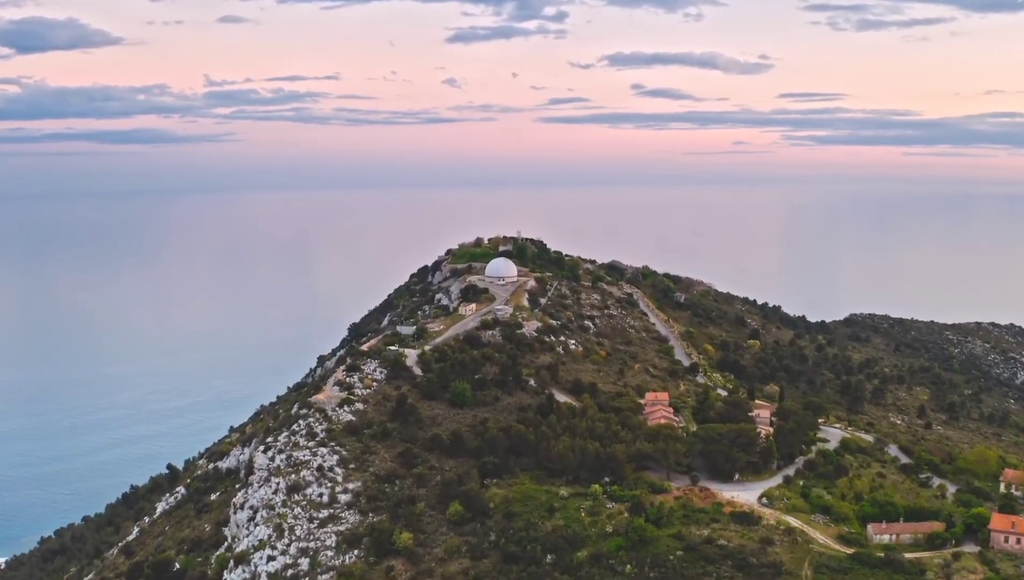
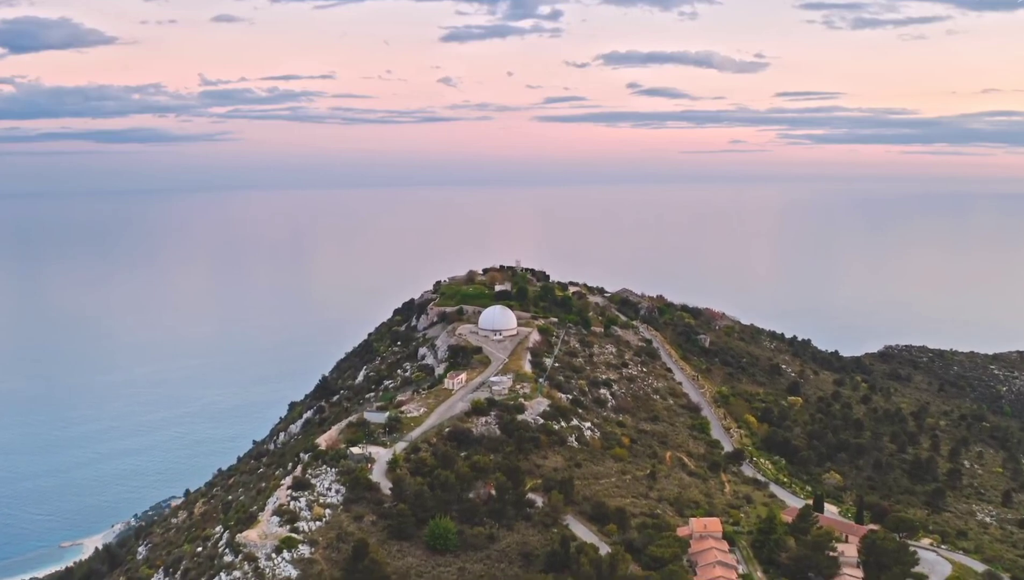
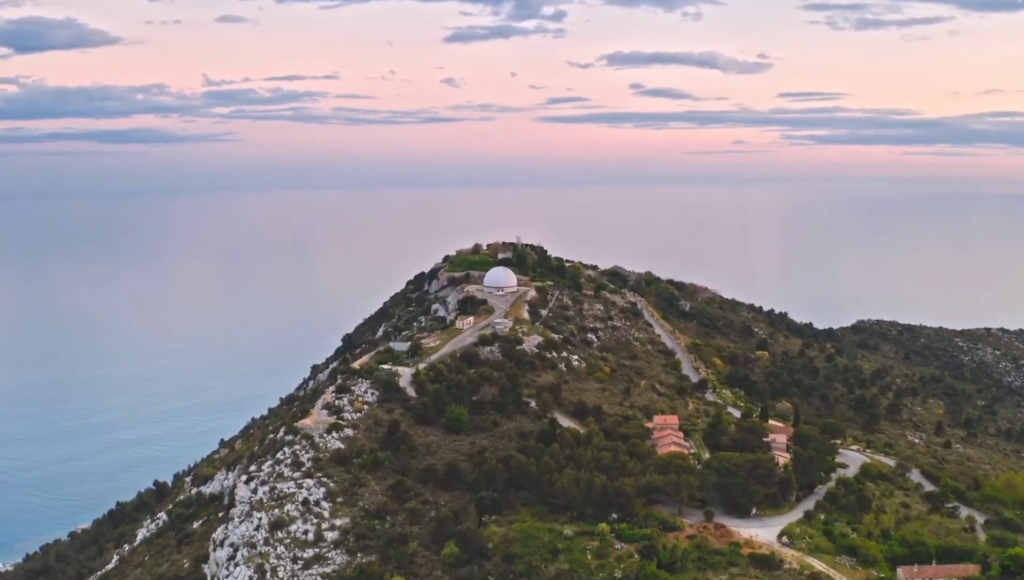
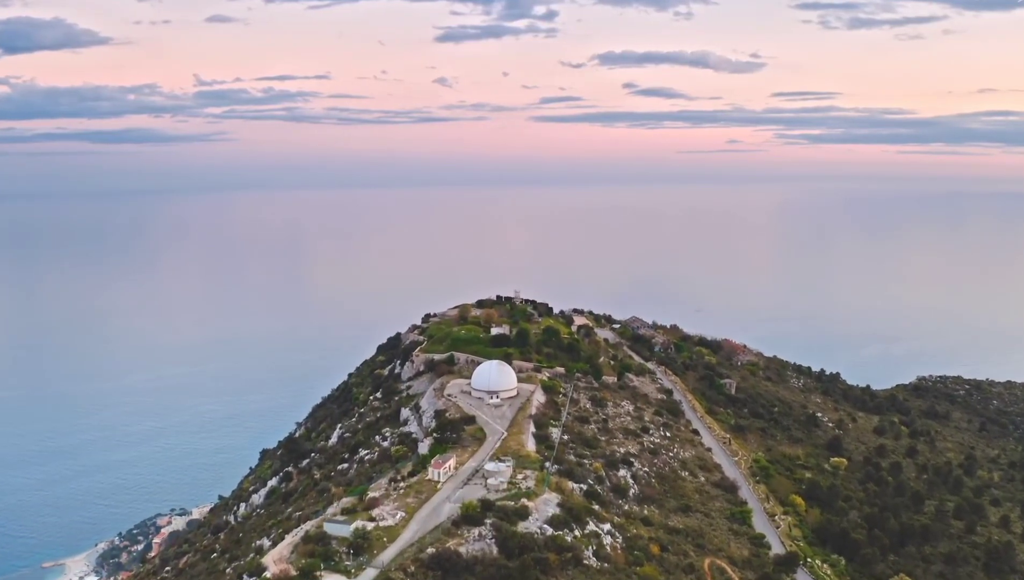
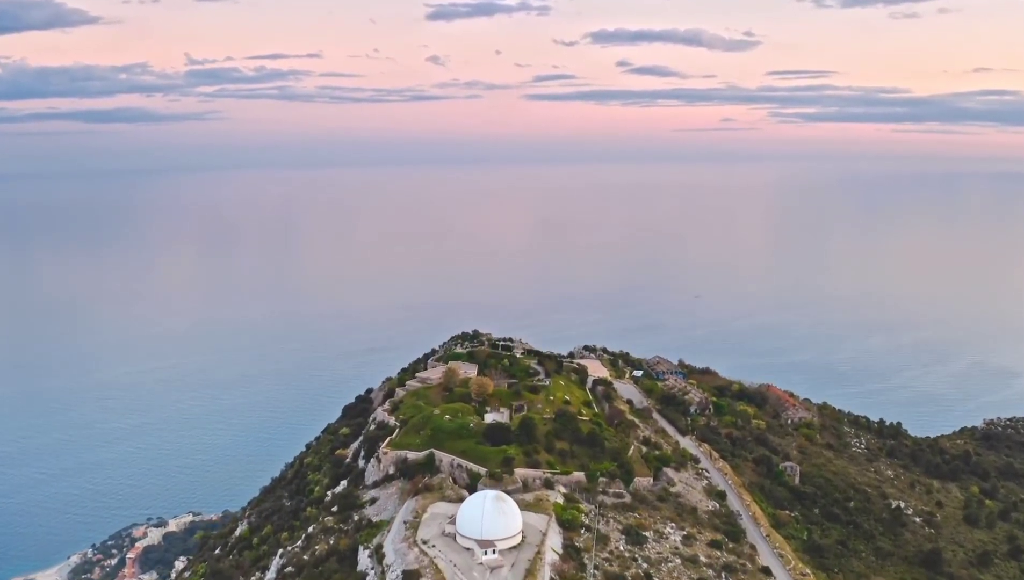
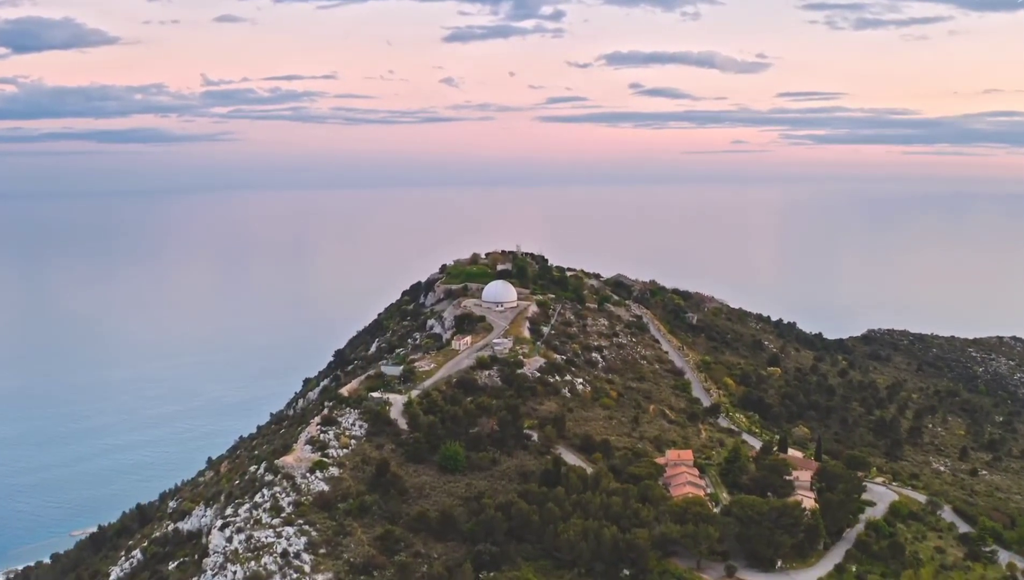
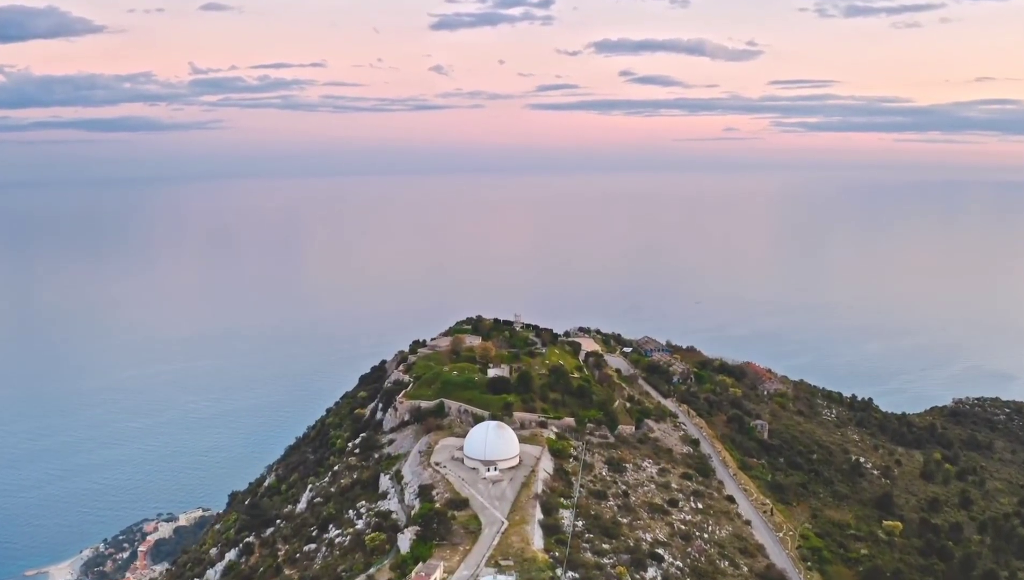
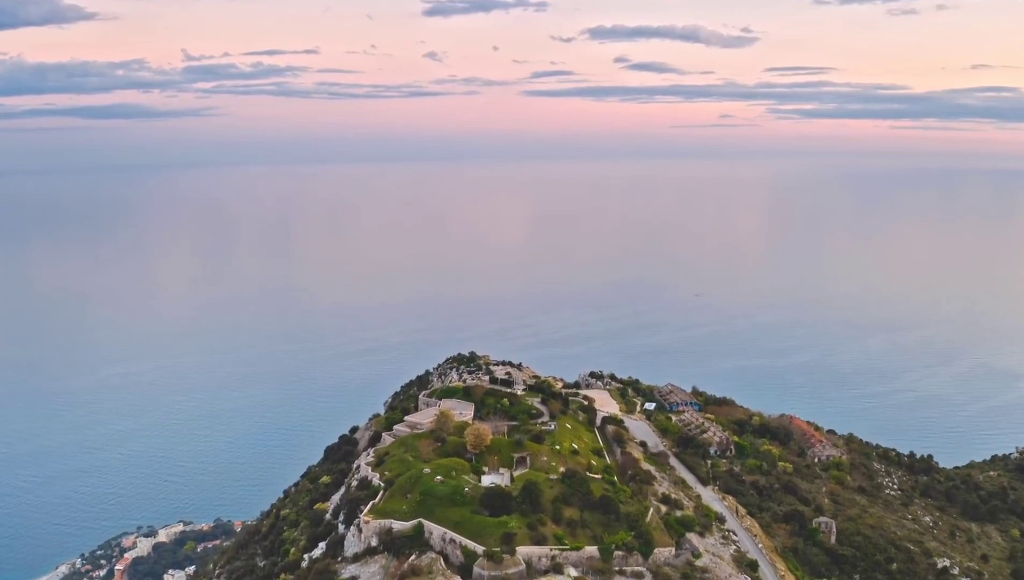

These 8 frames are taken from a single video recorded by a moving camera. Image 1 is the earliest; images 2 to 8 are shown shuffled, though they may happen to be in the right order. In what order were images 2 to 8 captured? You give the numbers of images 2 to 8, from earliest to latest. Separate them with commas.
3, 6, 2, 4, 7, 5, 8
